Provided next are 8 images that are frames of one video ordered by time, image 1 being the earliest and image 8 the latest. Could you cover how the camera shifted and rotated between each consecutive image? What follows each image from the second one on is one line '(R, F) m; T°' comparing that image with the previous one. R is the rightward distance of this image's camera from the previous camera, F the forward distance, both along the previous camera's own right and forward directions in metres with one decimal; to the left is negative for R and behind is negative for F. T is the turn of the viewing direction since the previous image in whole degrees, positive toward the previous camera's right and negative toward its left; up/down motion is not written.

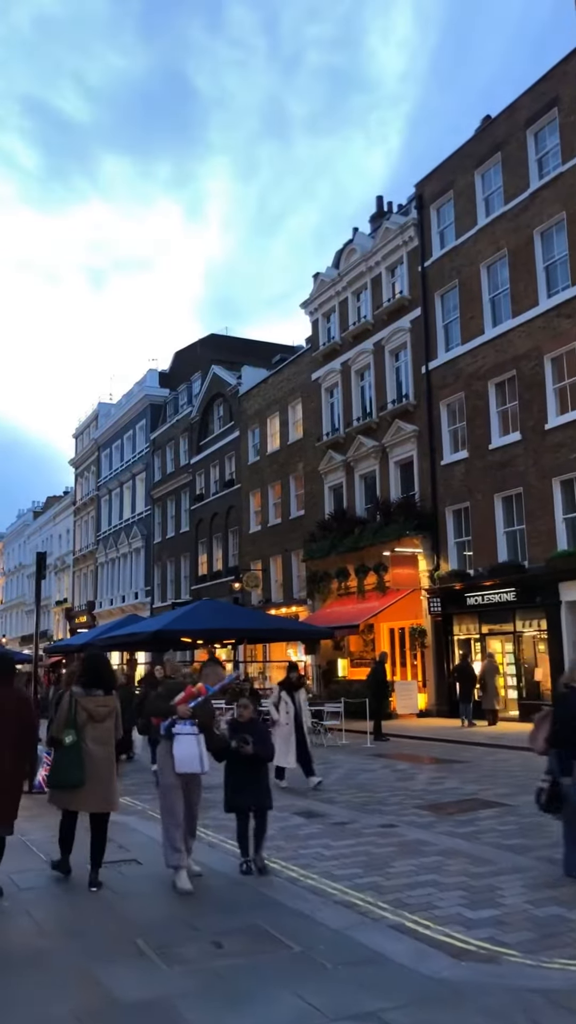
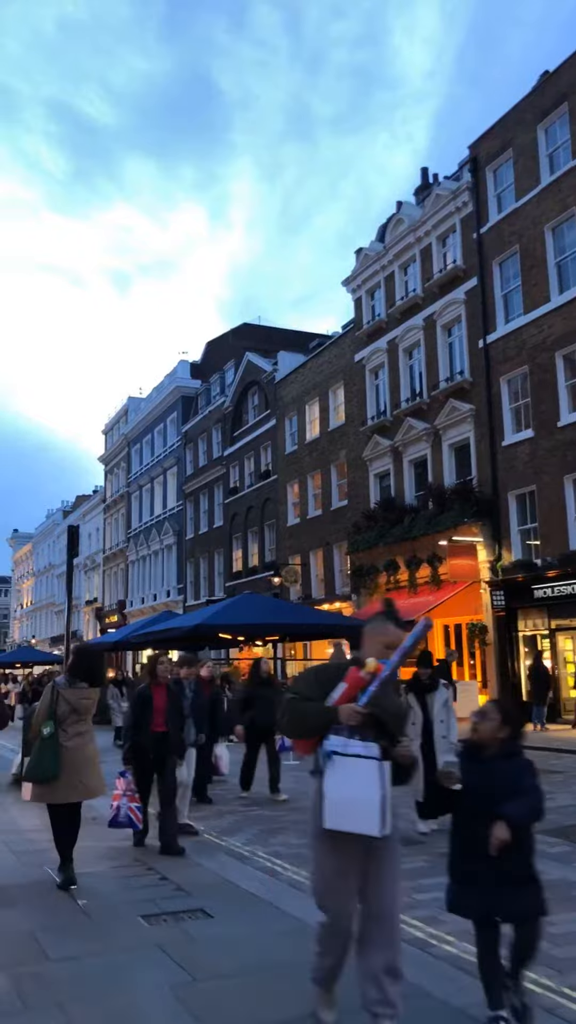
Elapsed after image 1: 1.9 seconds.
(-0.5, +1.6) m; -2°
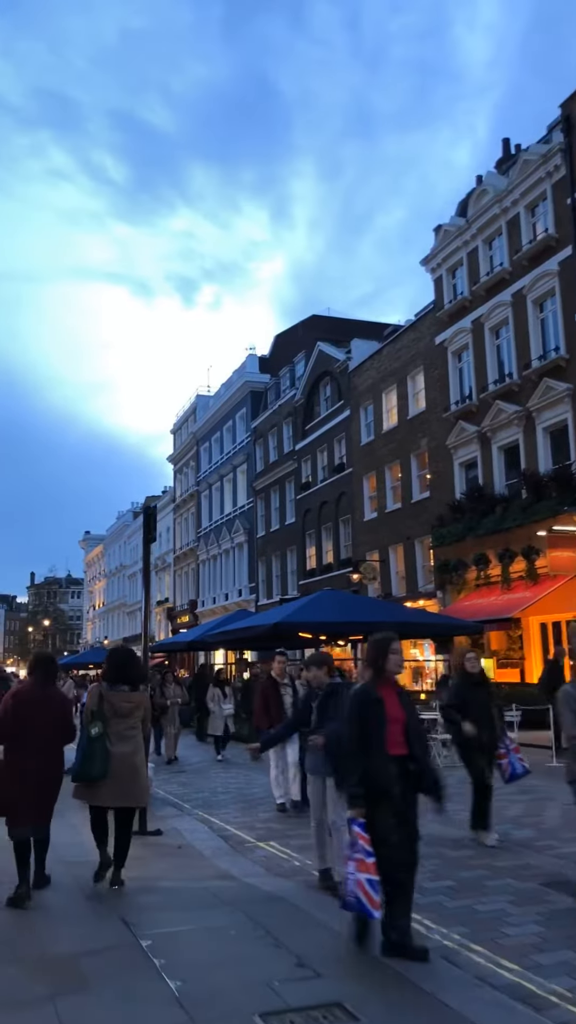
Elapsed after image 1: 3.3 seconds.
(-0.4, +1.2) m; -5°
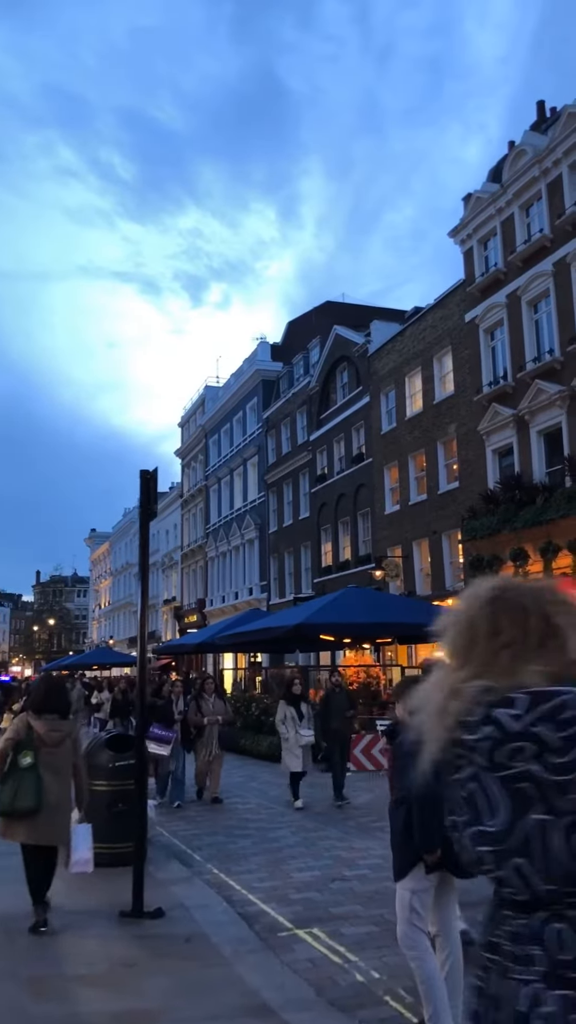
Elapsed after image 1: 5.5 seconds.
(-0.3, +1.9) m; -1°
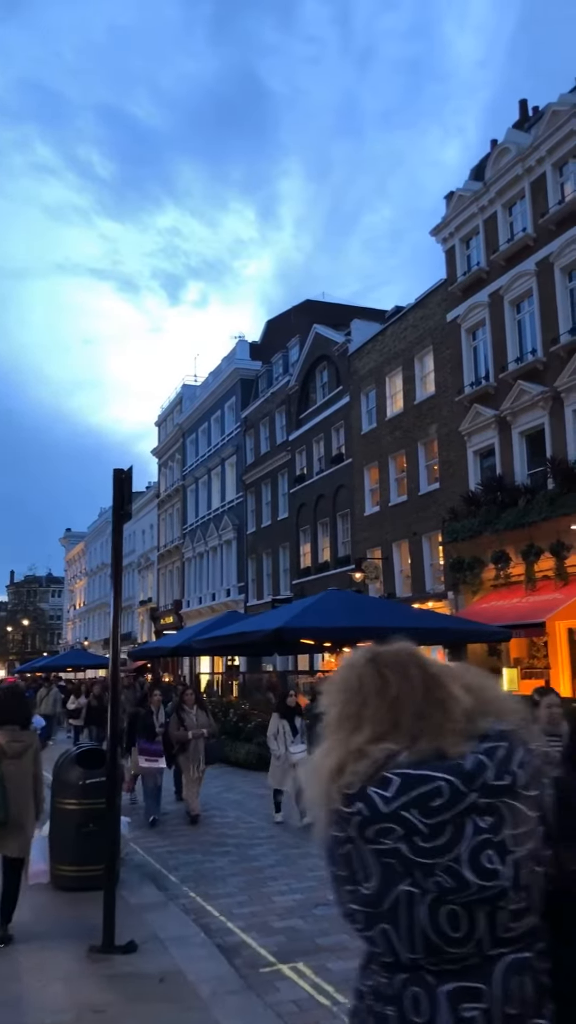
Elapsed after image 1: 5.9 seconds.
(0.0, +0.4) m; +2°
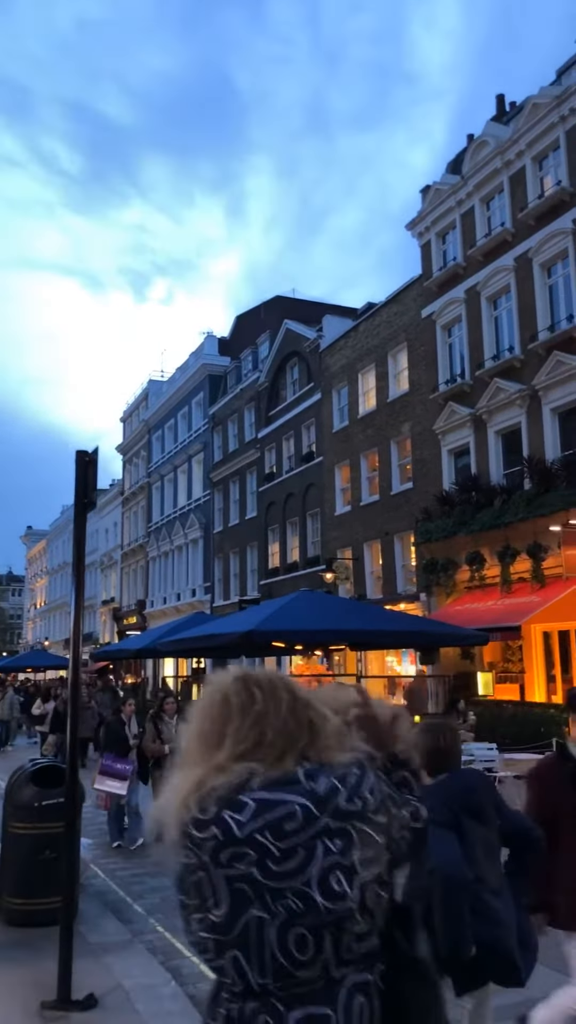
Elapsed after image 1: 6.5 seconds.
(-0.1, +0.6) m; +3°
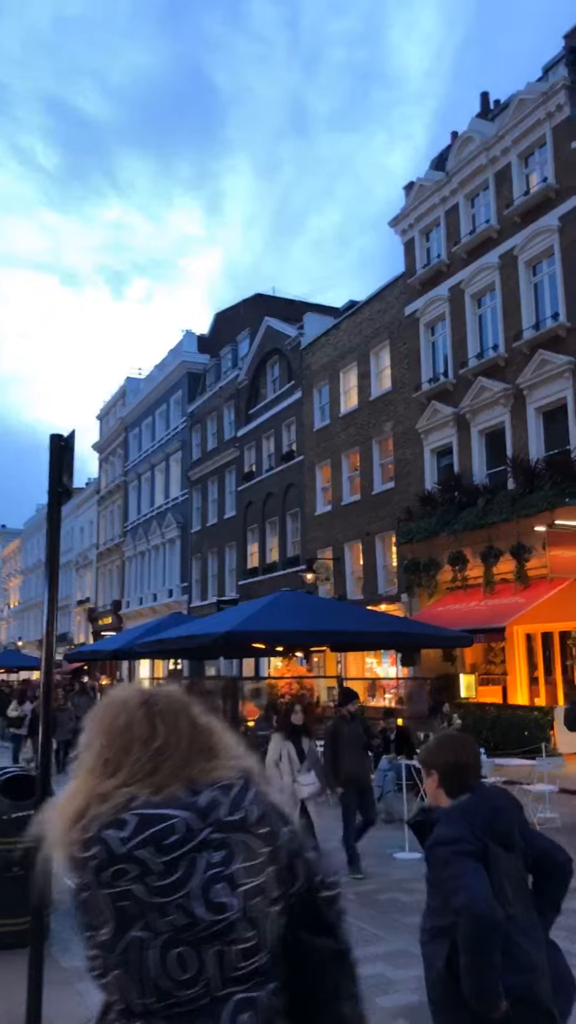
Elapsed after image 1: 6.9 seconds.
(-0.1, +0.3) m; +2°
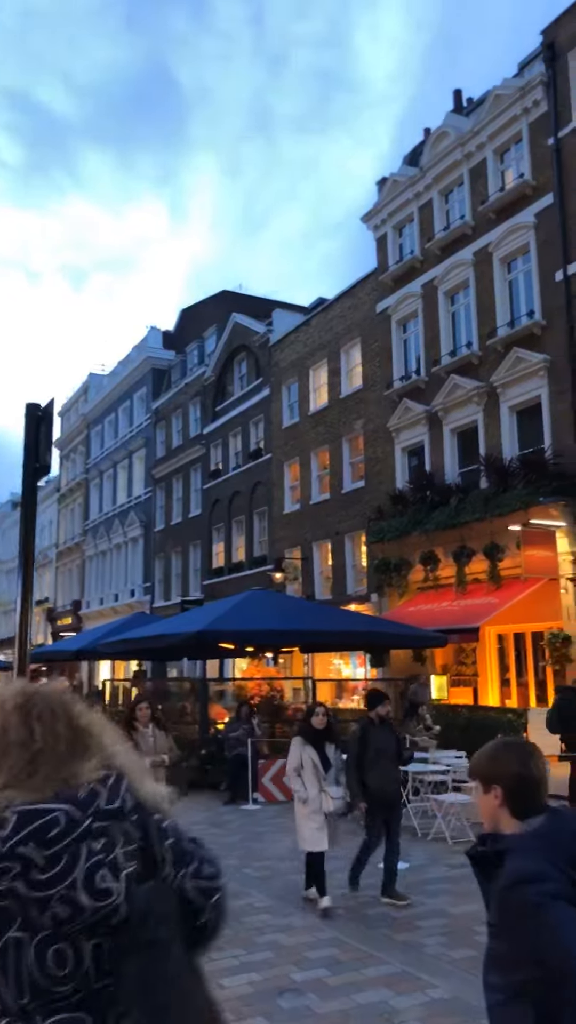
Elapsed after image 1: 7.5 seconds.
(-0.2, +0.4) m; +3°
